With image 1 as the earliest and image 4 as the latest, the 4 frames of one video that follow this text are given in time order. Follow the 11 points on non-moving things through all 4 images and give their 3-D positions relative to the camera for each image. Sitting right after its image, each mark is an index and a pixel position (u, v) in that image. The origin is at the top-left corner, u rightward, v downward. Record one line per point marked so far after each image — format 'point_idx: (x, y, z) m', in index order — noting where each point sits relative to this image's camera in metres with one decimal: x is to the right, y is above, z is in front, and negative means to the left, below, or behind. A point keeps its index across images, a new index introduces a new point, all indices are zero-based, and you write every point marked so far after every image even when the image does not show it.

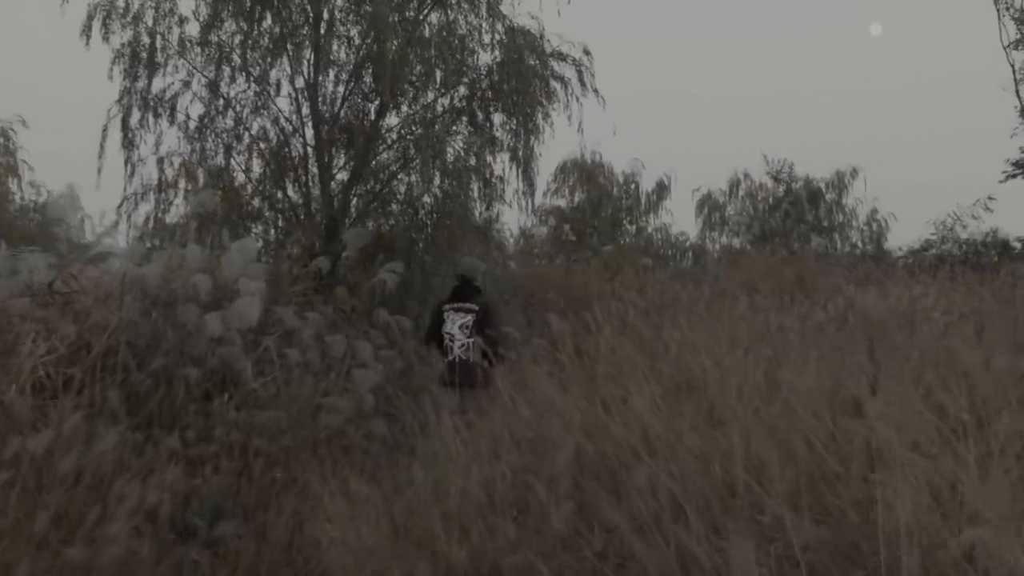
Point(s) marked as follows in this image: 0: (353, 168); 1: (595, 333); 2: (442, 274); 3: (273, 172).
0: (-1.0, +0.7, +7.6) m
1: (+0.4, -0.2, +5.6) m
2: (-0.4, +0.1, +7.3) m
3: (-1.5, +0.7, +7.7) m
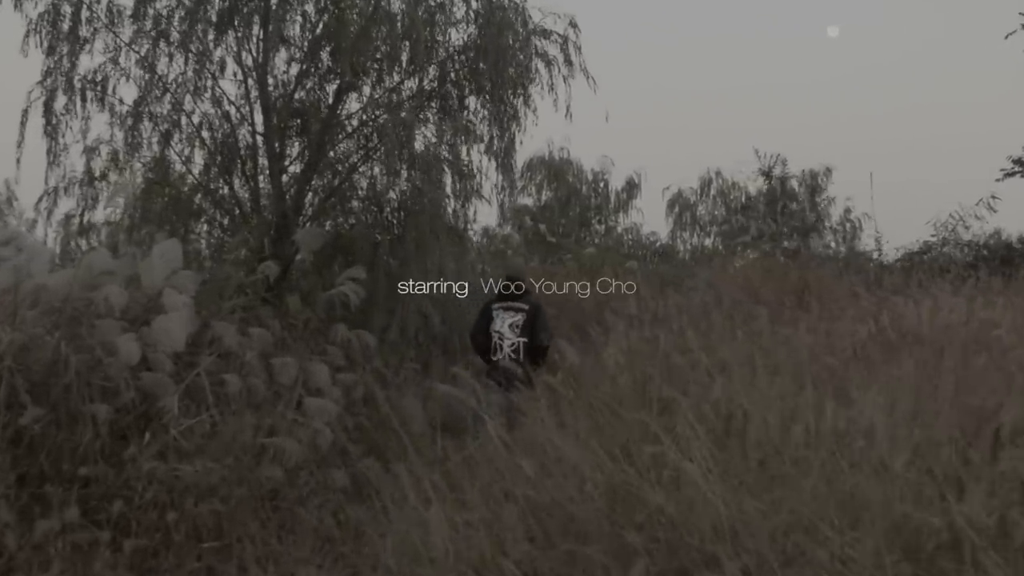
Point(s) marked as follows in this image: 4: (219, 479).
0: (-1.1, +0.7, +6.6) m
1: (+0.4, -0.3, +4.7) m
2: (-0.5, +0.1, +6.4) m
3: (-1.6, +0.7, +6.7) m
4: (-0.9, -0.6, +3.6) m
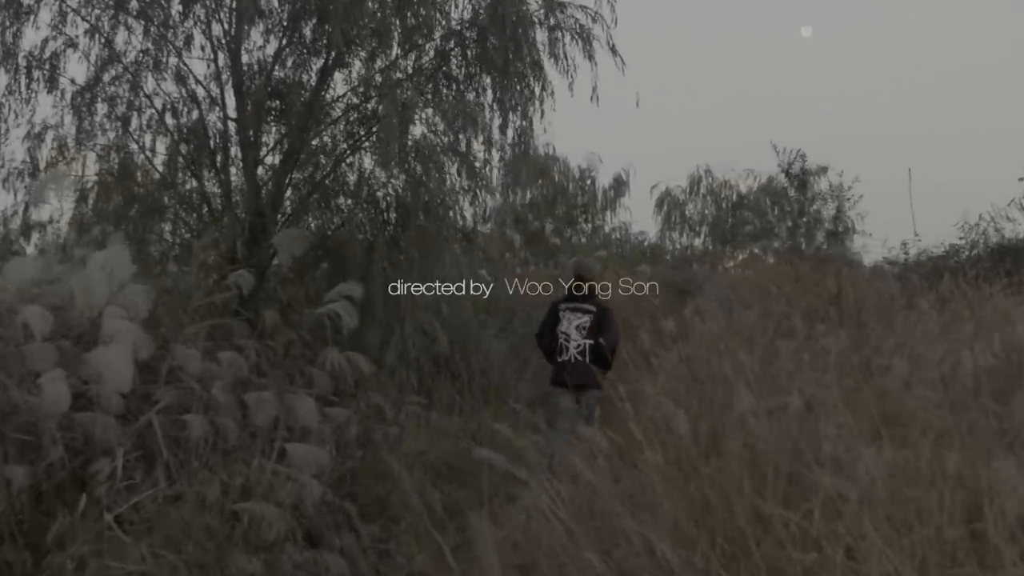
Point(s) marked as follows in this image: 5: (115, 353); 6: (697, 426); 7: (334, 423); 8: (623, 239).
0: (-1.0, +0.6, +5.7) m
1: (+0.5, -0.3, +3.8) m
2: (-0.5, 0.0, +5.5) m
3: (-1.5, +0.6, +5.8) m
4: (-0.7, -0.6, +2.7) m
5: (-1.0, -0.2, +3.2) m
6: (+0.5, -0.4, +3.5) m
7: (-0.6, -0.4, +4.0) m
8: (+1.5, +0.6, +15.4) m
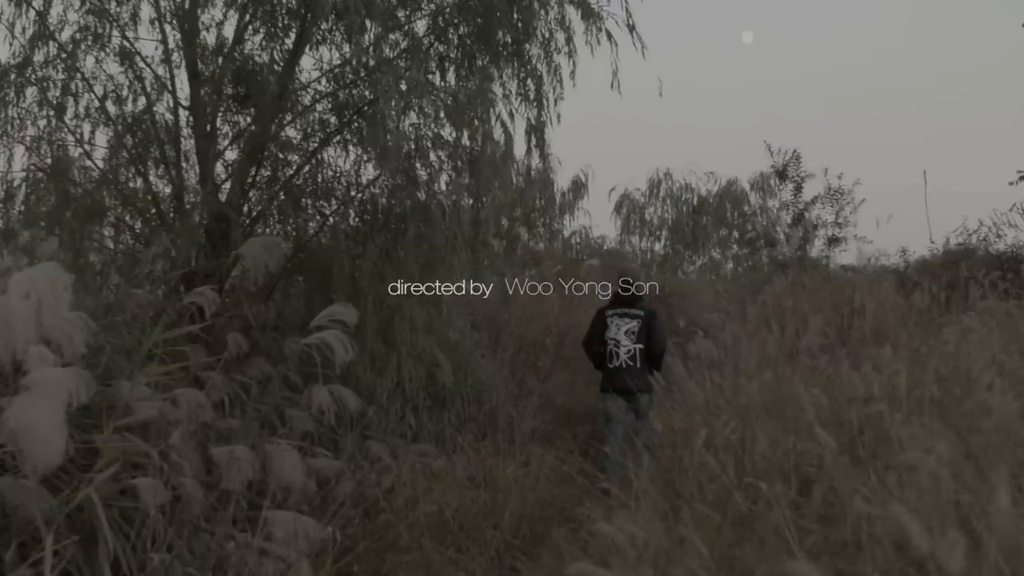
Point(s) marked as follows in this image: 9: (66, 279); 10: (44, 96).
0: (-1.0, +0.6, +4.8) m
1: (+0.6, -0.4, +3.0) m
2: (-0.4, -0.1, +4.7) m
3: (-1.5, +0.6, +4.9) m
4: (-0.6, -0.7, +1.9) m
5: (-0.9, -0.2, +2.4) m
6: (+0.6, -0.4, +2.8) m
7: (-0.5, -0.5, +3.2) m
8: (+1.0, +0.5, +14.7) m
9: (-1.1, 0.0, +3.1) m
10: (-1.9, +0.8, +5.0) m
